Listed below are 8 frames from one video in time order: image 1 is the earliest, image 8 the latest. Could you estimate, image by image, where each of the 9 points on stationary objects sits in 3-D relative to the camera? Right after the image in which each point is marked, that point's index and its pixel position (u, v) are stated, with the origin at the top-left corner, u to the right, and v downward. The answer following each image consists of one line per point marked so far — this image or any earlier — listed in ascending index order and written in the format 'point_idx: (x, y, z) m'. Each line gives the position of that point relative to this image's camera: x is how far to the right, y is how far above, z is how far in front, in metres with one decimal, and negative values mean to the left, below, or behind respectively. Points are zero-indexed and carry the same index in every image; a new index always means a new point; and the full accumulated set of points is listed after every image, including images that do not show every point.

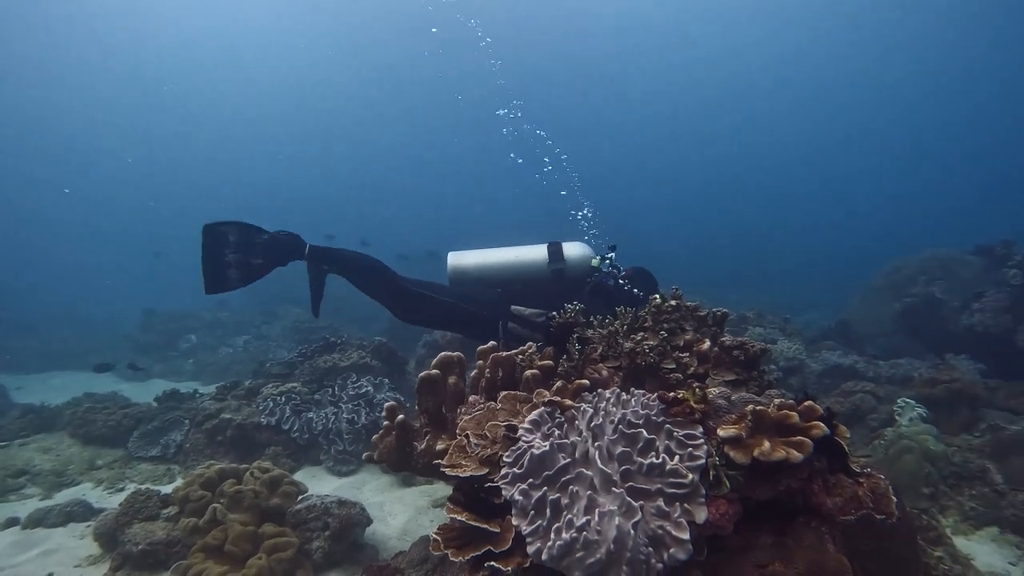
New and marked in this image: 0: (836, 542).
0: (+1.7, -1.0, +3.4) m
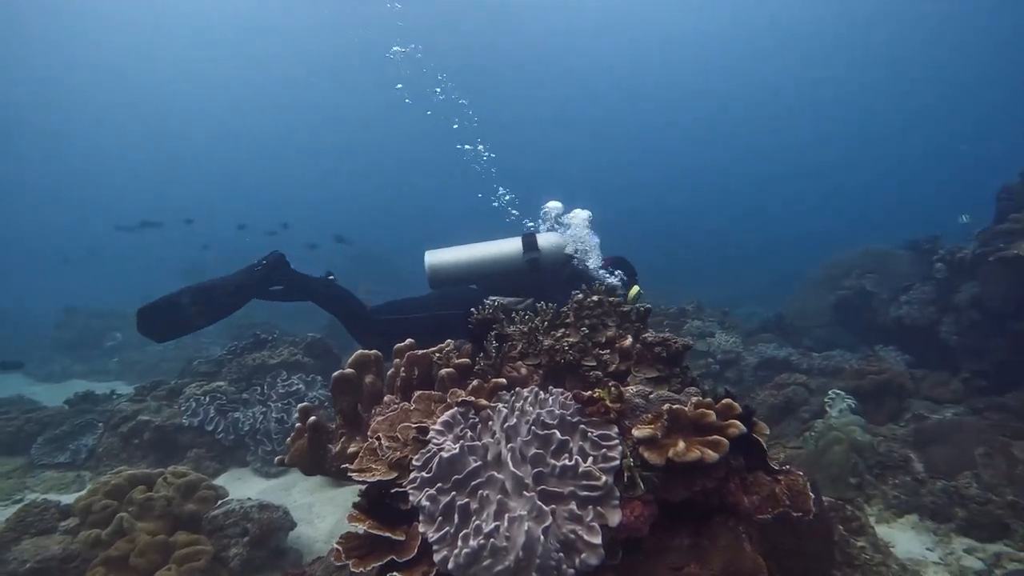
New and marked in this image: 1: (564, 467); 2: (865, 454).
0: (+1.2, -1.2, +3.4) m
1: (+0.2, -0.8, +3.2) m
2: (+3.5, -1.7, +6.9) m
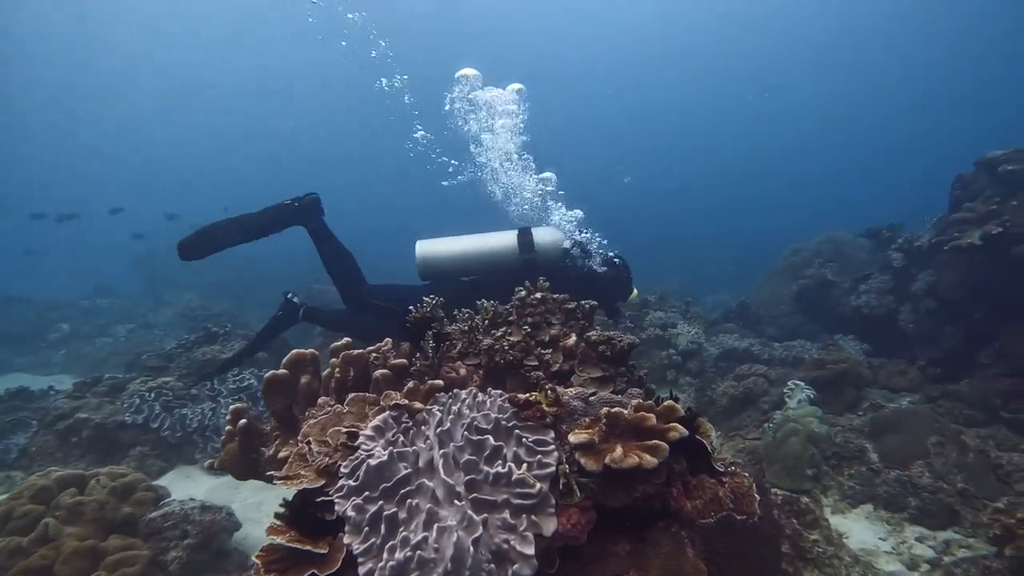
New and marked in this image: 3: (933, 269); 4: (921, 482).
0: (+0.9, -1.2, +3.3) m
1: (-0.1, -0.8, +3.1) m
2: (+3.1, -1.6, +6.9) m
3: (+5.6, +0.2, +9.2) m
4: (+3.8, -1.8, +6.3) m
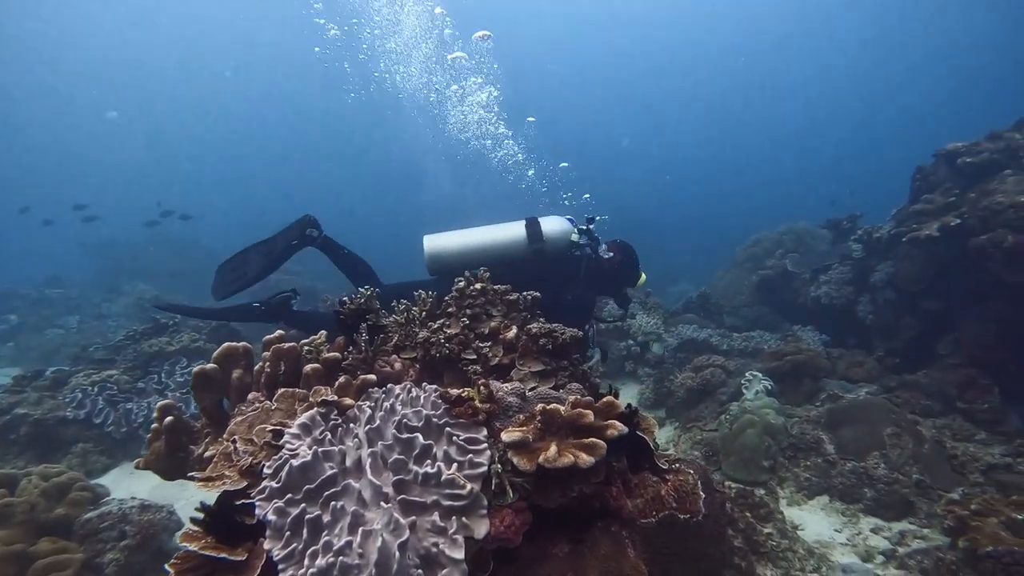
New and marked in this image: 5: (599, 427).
0: (+0.6, -1.2, +3.2) m
1: (-0.4, -0.8, +2.9) m
2: (+2.6, -1.5, +6.8) m
3: (+5.1, +0.4, +9.2) m
4: (+3.3, -1.7, +6.3) m
5: (+0.4, -0.6, +3.1) m
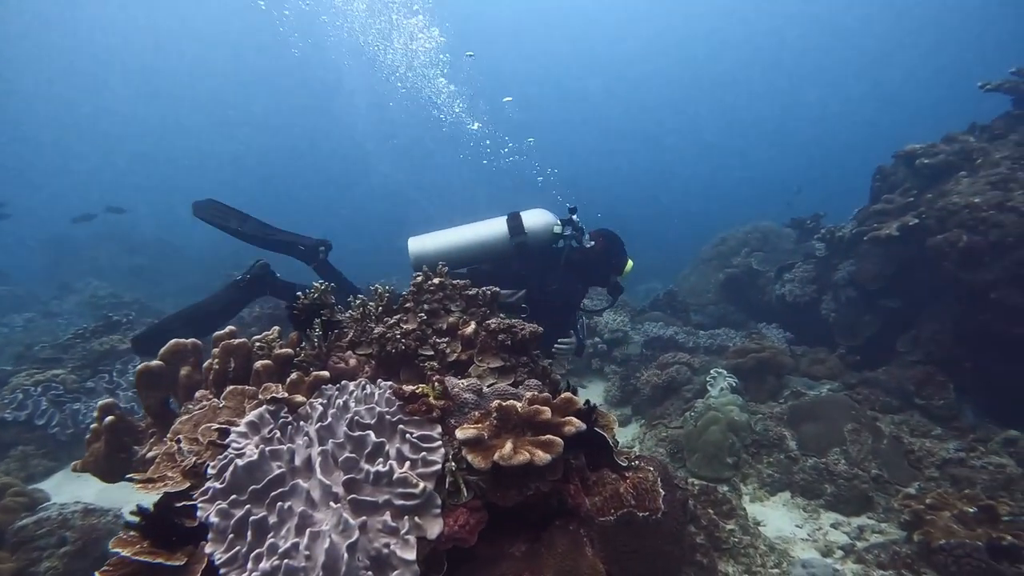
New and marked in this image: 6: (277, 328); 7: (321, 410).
0: (+0.4, -1.2, +3.1) m
1: (-0.5, -0.8, +2.8) m
2: (+2.3, -1.4, +6.8) m
3: (+4.6, +0.4, +9.4) m
4: (+3.0, -1.7, +6.4) m
5: (+0.2, -0.6, +3.0) m
6: (-1.3, -0.2, +3.8) m
7: (-0.9, -0.6, +3.2) m
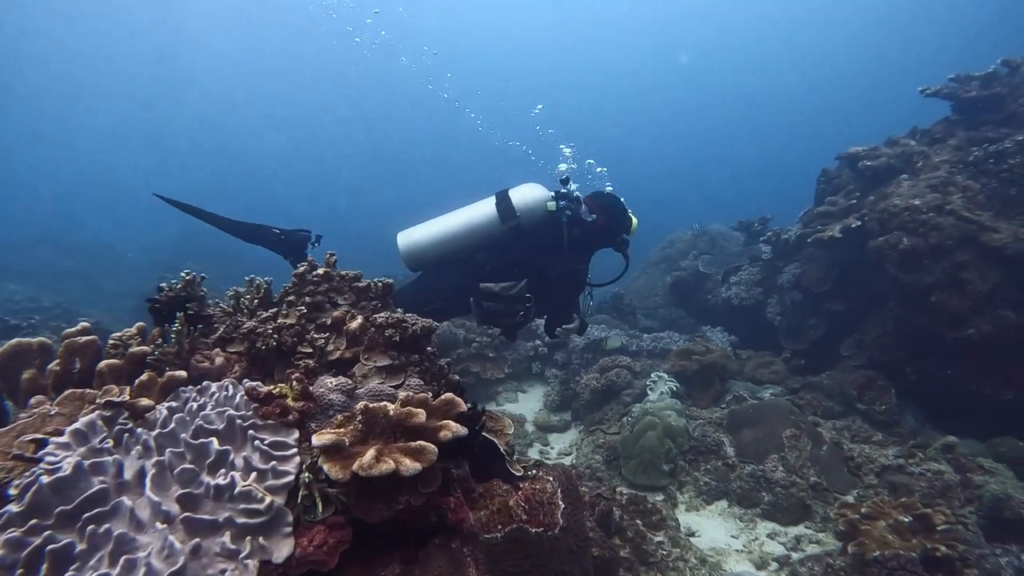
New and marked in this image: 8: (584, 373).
0: (-0.1, -1.1, +2.8) m
1: (-1.0, -0.7, +2.4) m
2: (+1.6, -1.4, +6.6) m
3: (+3.9, +0.3, +9.2) m
4: (+2.3, -1.7, +6.1) m
5: (-0.3, -0.5, +2.6) m
6: (-1.8, -0.2, +3.4) m
7: (-1.4, -0.5, +2.8) m
8: (+0.9, -1.0, +8.3) m
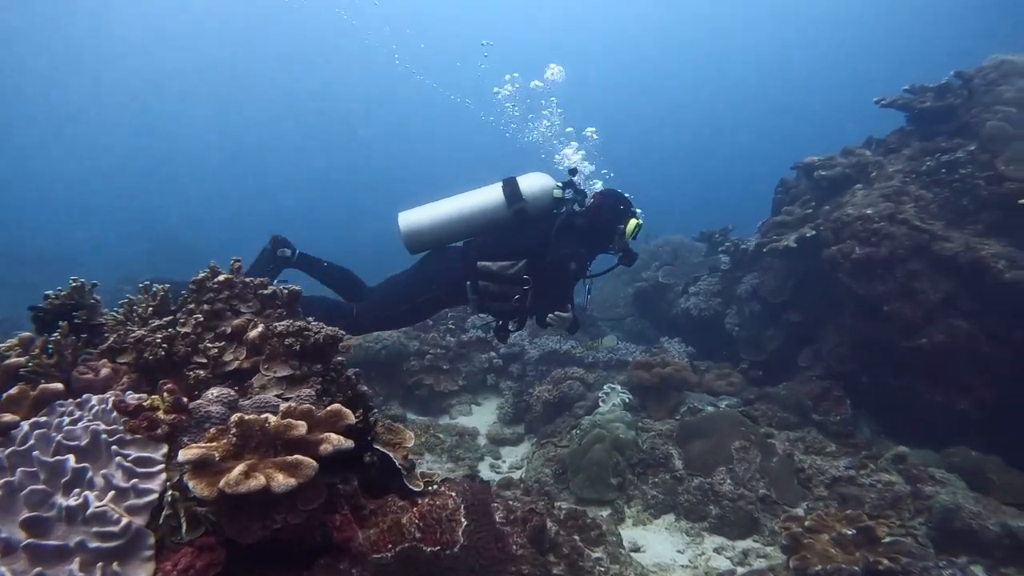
0: (-0.5, -1.1, +2.6) m
1: (-1.5, -0.7, +2.2) m
2: (+1.1, -1.5, +6.4) m
3: (+3.3, +0.2, +9.2) m
4: (+1.8, -1.8, +6.0) m
5: (-0.7, -0.6, +2.5) m
6: (-2.3, -0.2, +3.2) m
7: (-1.8, -0.5, +2.6) m
8: (+0.4, -1.1, +8.2) m
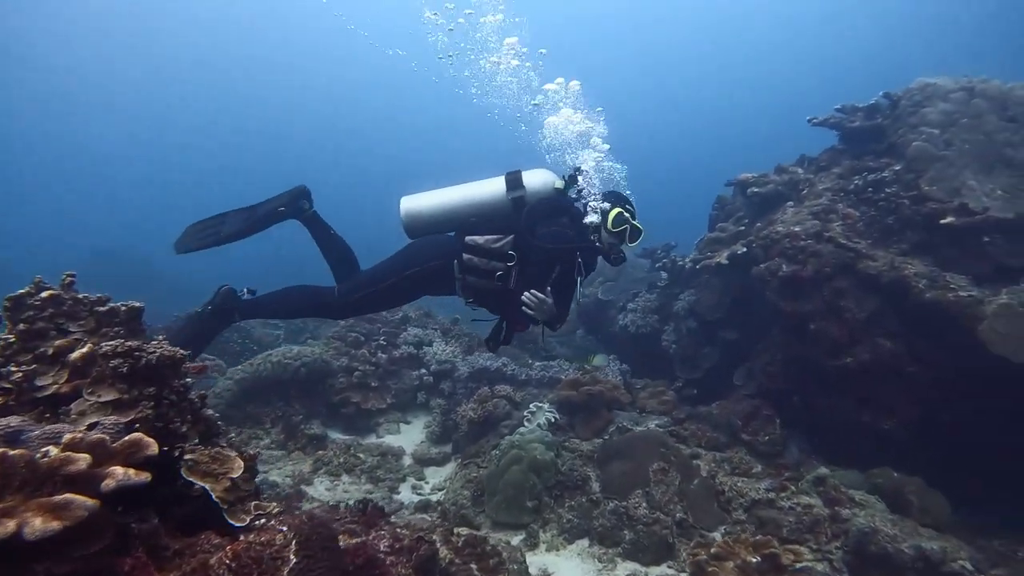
0: (-1.2, -1.2, +2.4) m
1: (-2.1, -0.8, +2.0) m
2: (+0.3, -1.7, +6.3) m
3: (+2.4, 0.0, +9.1) m
4: (+1.1, -1.9, +5.9) m
5: (-1.4, -0.6, +2.3) m
6: (-3.0, -0.3, +3.0) m
7: (-2.5, -0.6, +2.4) m
8: (-0.5, -1.3, +8.0) m
